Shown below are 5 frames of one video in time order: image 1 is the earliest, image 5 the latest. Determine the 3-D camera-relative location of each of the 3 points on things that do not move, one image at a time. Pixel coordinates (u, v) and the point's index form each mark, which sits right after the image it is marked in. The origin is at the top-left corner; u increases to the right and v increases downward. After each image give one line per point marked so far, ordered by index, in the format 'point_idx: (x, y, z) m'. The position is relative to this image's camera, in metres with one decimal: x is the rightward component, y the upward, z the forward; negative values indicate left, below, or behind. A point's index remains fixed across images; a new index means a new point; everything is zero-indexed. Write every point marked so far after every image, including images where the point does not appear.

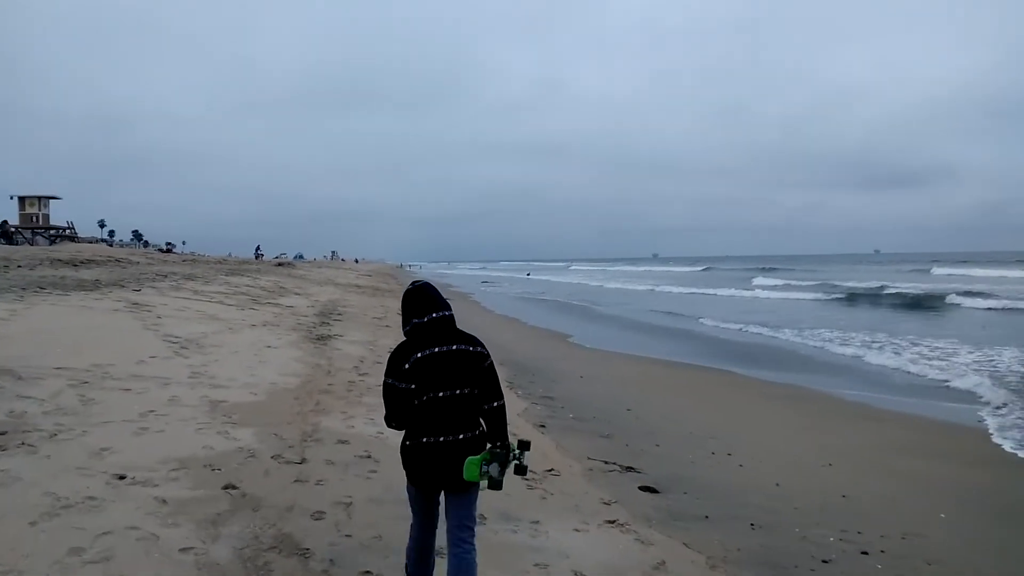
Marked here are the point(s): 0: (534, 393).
0: (+0.3, -1.2, +8.4) m
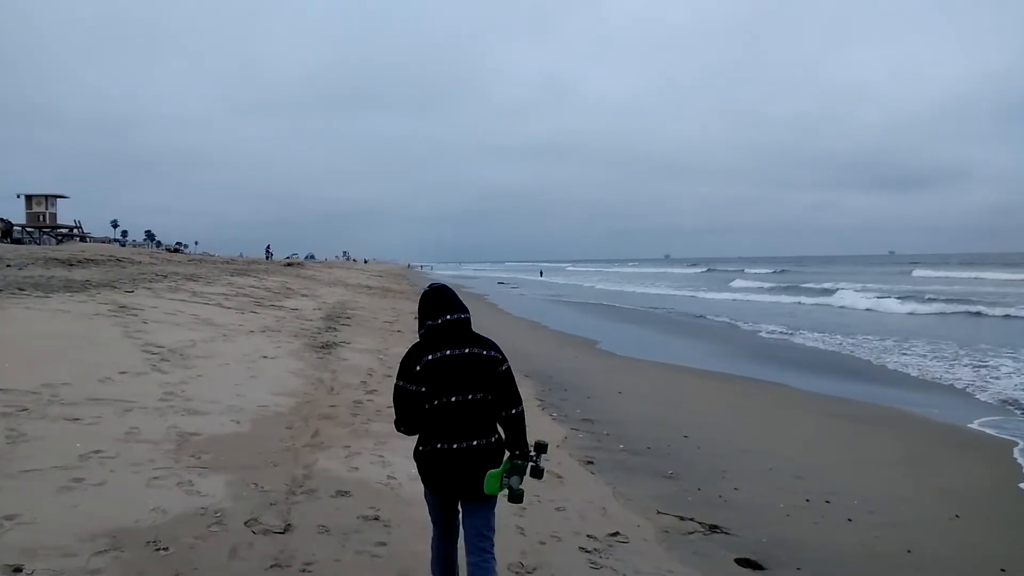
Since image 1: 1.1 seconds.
0: (+0.6, -1.2, +7.2) m
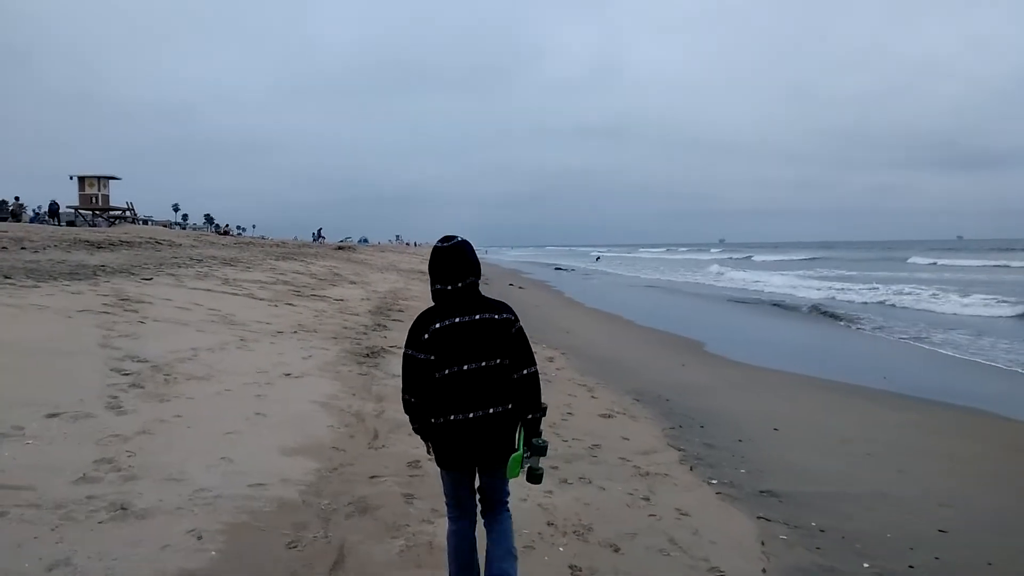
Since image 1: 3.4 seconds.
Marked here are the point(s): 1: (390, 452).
0: (+1.5, -1.2, +4.7) m
1: (-0.7, -1.0, +4.5) m
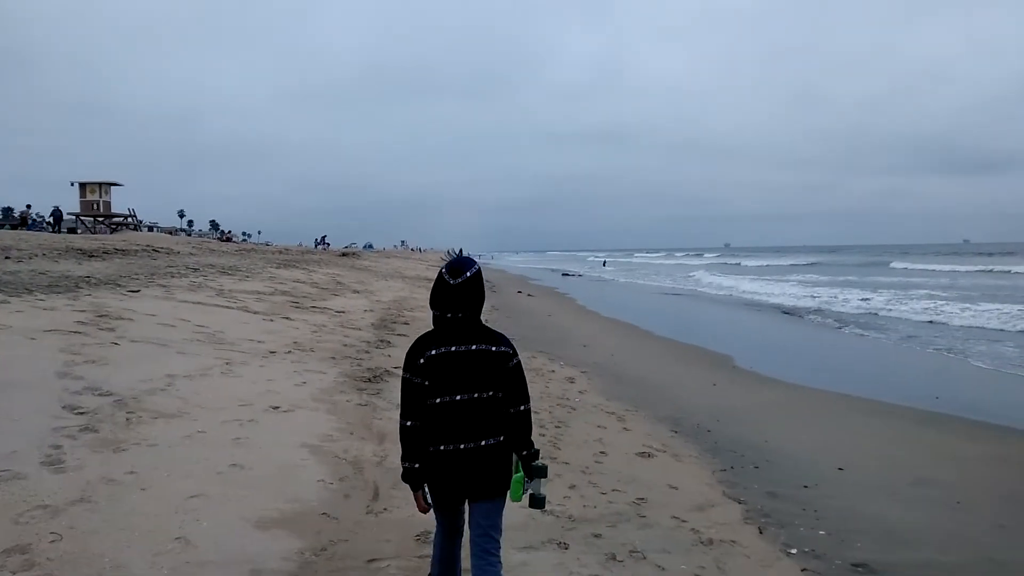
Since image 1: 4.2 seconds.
0: (+1.6, -1.4, +3.8) m
1: (-0.6, -1.1, +3.6) m
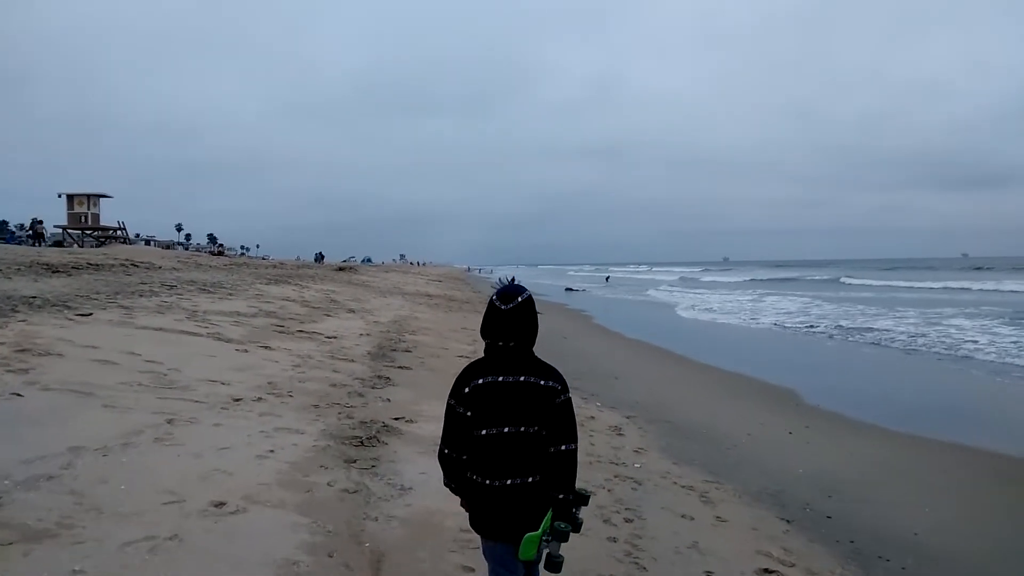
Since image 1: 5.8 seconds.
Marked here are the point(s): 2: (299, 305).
0: (+1.9, -1.5, +2.0) m
1: (-0.3, -1.3, +1.8) m
2: (-4.4, -0.3, +15.2) m
